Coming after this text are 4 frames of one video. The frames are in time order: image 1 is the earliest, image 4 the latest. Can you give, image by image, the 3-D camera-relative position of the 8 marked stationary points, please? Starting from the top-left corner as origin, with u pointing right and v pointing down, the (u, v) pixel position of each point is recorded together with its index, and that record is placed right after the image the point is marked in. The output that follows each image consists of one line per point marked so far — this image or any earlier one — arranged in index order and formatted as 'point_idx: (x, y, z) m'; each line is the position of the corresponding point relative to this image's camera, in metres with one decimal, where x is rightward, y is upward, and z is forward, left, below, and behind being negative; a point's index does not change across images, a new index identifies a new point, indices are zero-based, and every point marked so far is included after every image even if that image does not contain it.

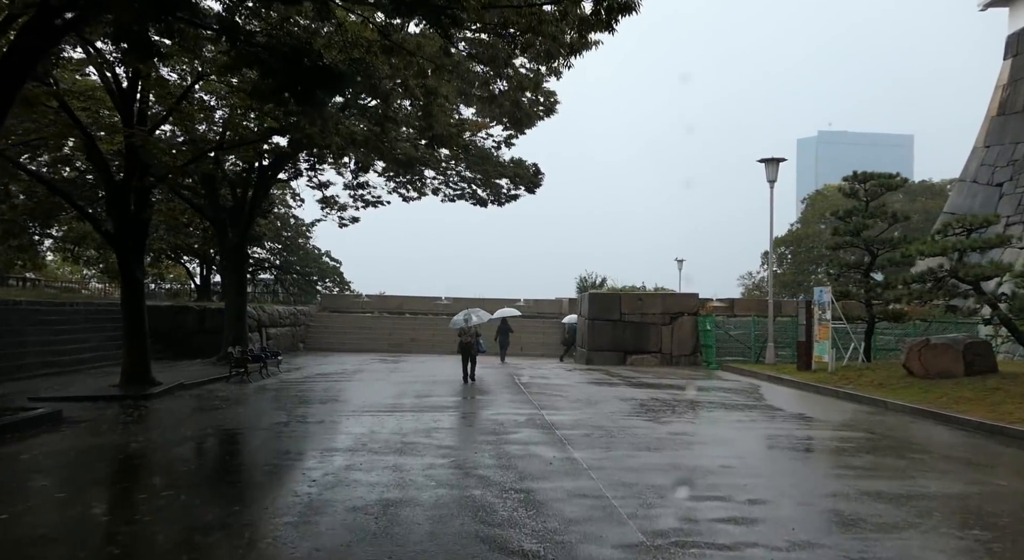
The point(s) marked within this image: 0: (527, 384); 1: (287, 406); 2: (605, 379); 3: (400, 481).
0: (+0.3, -2.1, +14.9) m
1: (-4.1, -2.3, +13.3) m
2: (+2.2, -2.3, +17.0) m
3: (-0.9, -1.7, +6.1) m
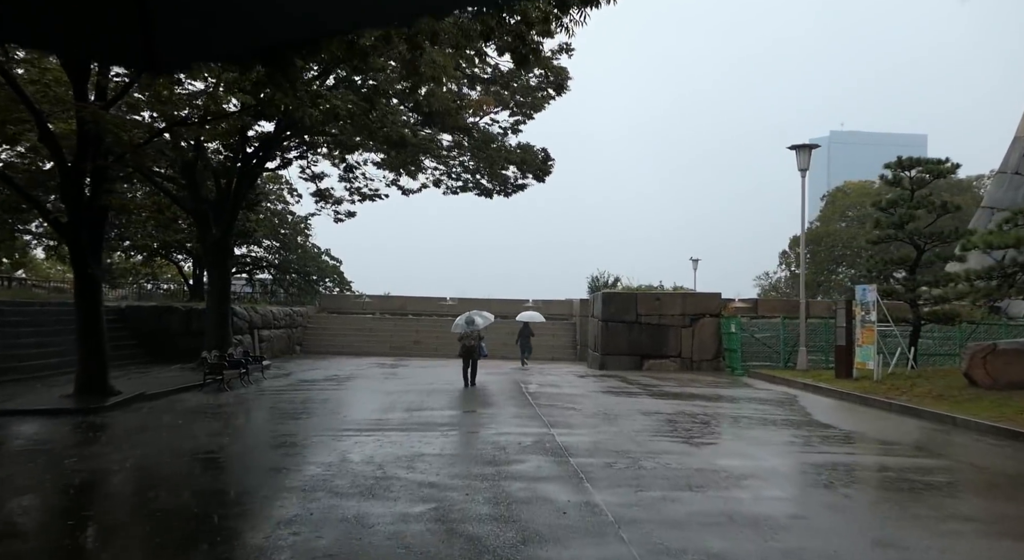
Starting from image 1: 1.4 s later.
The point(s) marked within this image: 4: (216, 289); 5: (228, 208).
0: (+0.4, -2.1, +13.2) m
1: (-4.0, -2.2, +11.6) m
2: (+2.3, -2.3, +15.3) m
3: (-0.9, -1.6, +4.4) m
4: (-7.8, -0.2, +19.0) m
5: (-7.4, +1.9, +18.7) m
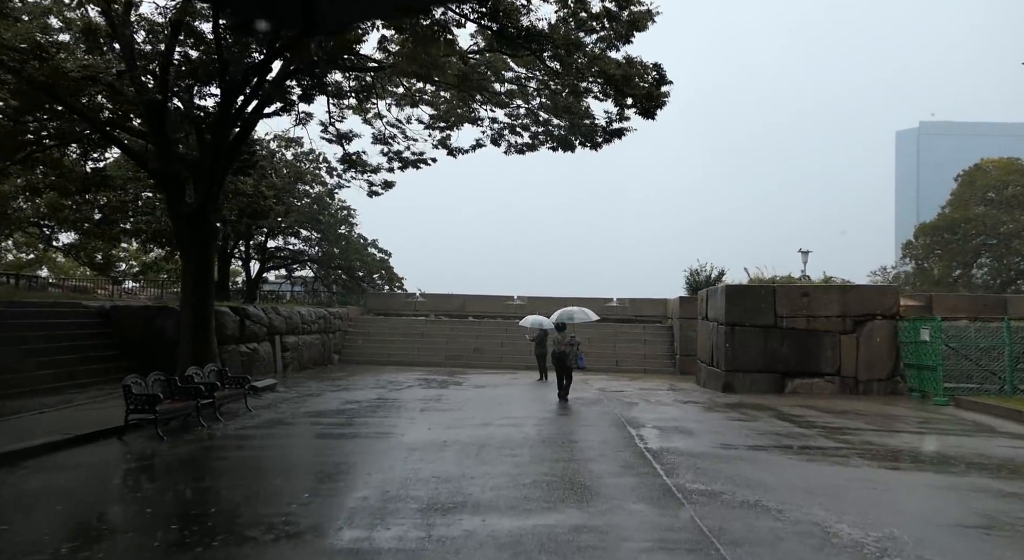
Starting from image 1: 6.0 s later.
0: (+1.6, -1.8, +7.5) m
1: (-3.0, -2.0, +6.3) m
2: (+3.7, -2.0, +9.4) m
3: (-0.6, -1.3, -1.2) m
4: (-6.1, 0.0, +14.0) m
5: (-5.7, +2.1, +13.7) m
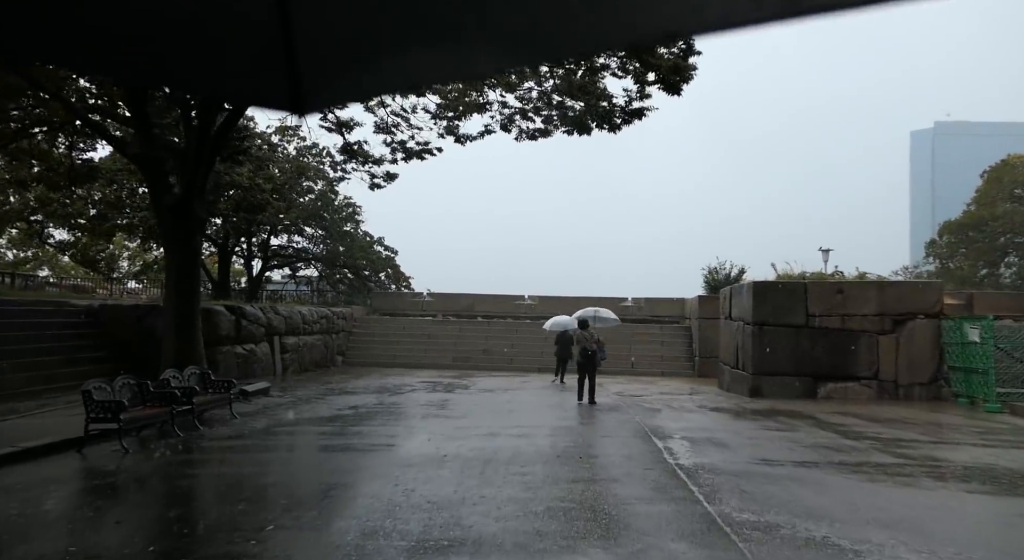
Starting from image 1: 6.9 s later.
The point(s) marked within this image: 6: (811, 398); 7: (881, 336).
0: (+1.7, -1.7, +6.4) m
1: (-2.9, -1.9, +5.3) m
2: (+3.8, -1.9, +8.2) m
3: (-0.7, -1.2, -2.3) m
4: (-5.9, +0.1, +13.0) m
5: (-5.5, +2.1, +12.7) m
6: (+5.9, -2.3, +14.3) m
7: (+7.2, -1.1, +14.2) m
